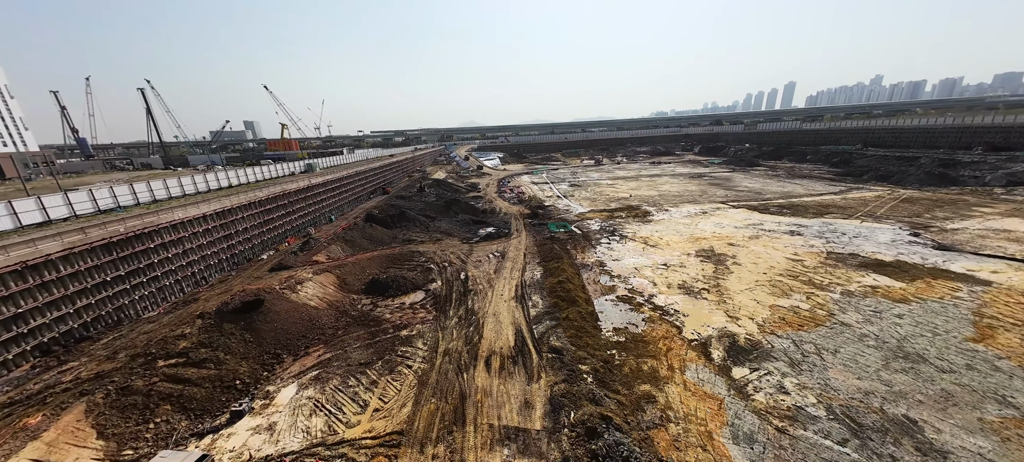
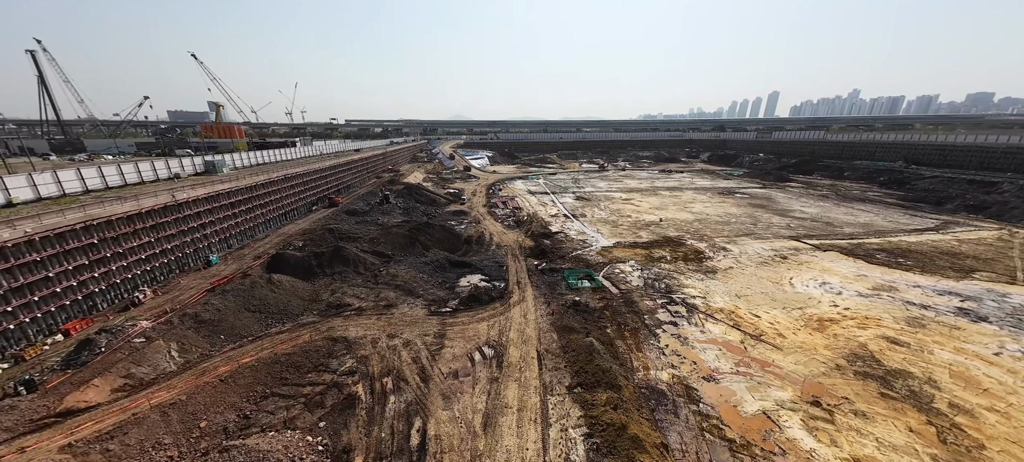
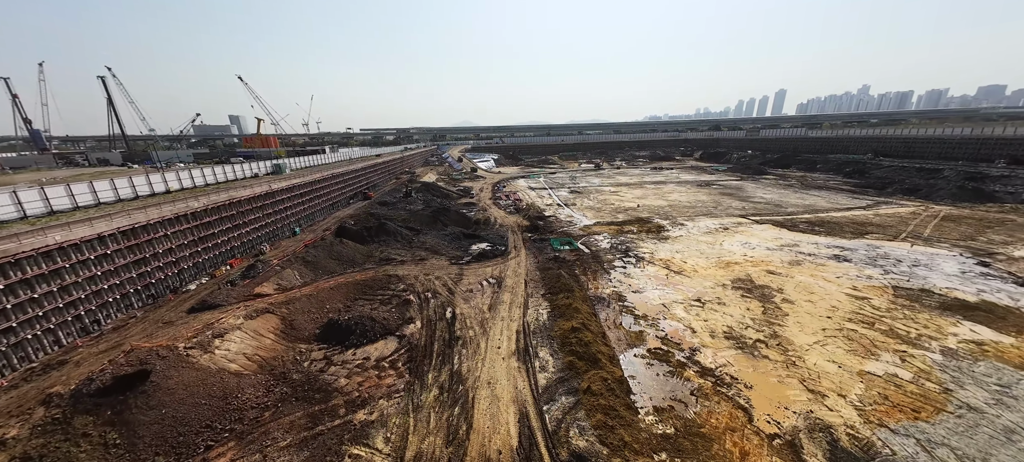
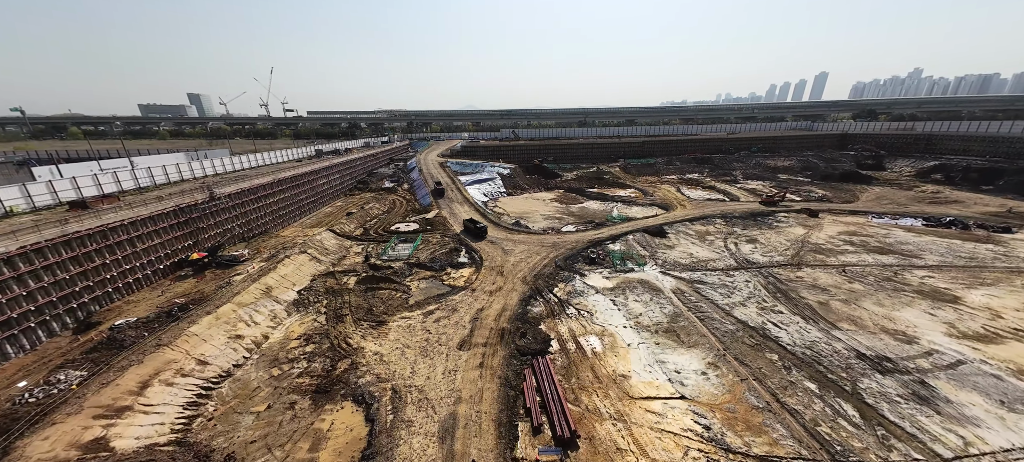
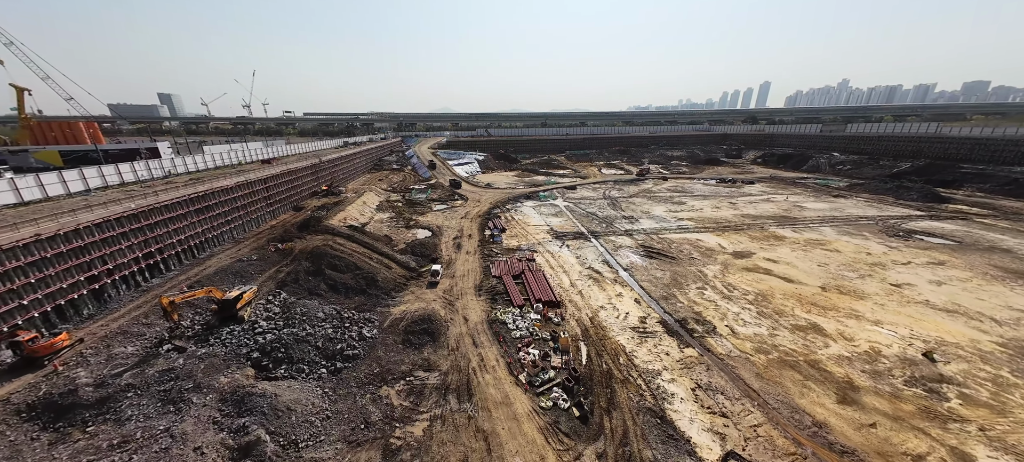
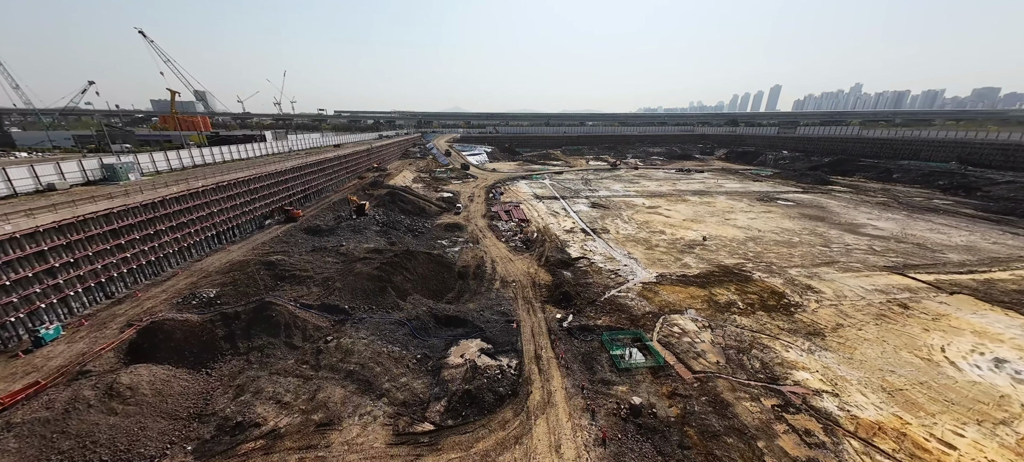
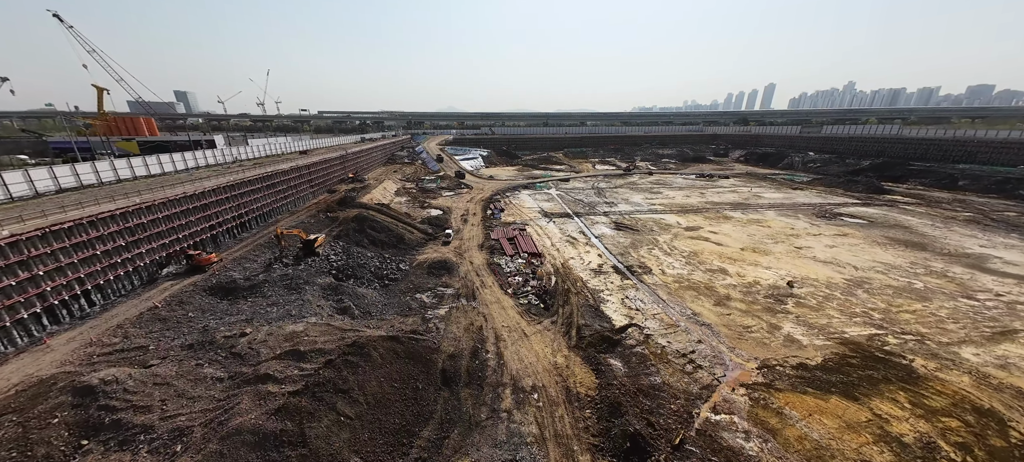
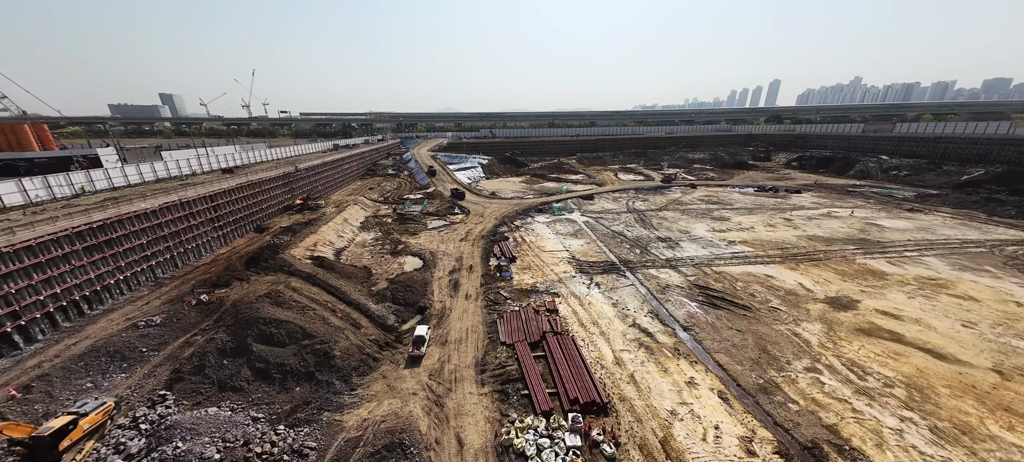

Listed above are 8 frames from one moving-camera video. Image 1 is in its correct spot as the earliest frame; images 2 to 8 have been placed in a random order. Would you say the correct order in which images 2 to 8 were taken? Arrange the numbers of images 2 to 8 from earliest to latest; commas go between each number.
3, 2, 6, 7, 5, 8, 4
